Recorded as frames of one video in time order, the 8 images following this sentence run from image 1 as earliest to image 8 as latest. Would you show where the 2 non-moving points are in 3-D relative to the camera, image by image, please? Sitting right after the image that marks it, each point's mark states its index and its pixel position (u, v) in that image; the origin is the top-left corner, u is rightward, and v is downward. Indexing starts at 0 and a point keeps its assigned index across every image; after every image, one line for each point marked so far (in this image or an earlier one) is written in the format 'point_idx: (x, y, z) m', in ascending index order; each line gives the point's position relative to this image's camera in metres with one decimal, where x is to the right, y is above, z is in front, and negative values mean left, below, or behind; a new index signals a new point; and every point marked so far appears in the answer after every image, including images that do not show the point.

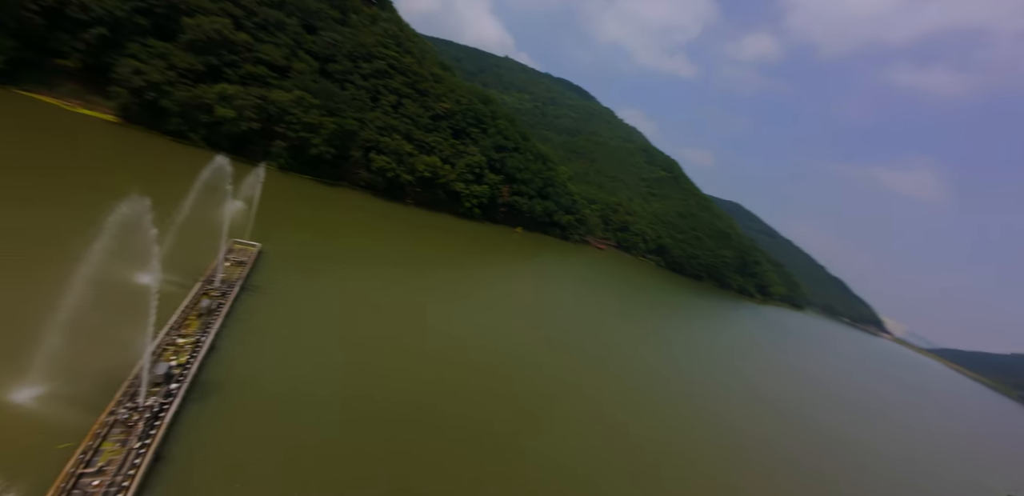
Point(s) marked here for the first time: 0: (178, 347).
0: (-10.5, -3.1, +11.1) m
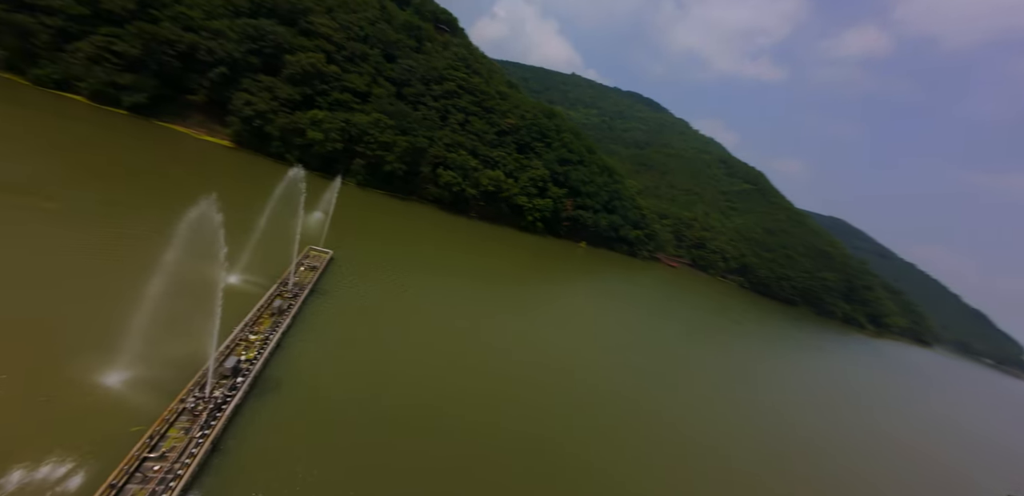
0: (-8.8, -3.2, +11.8) m
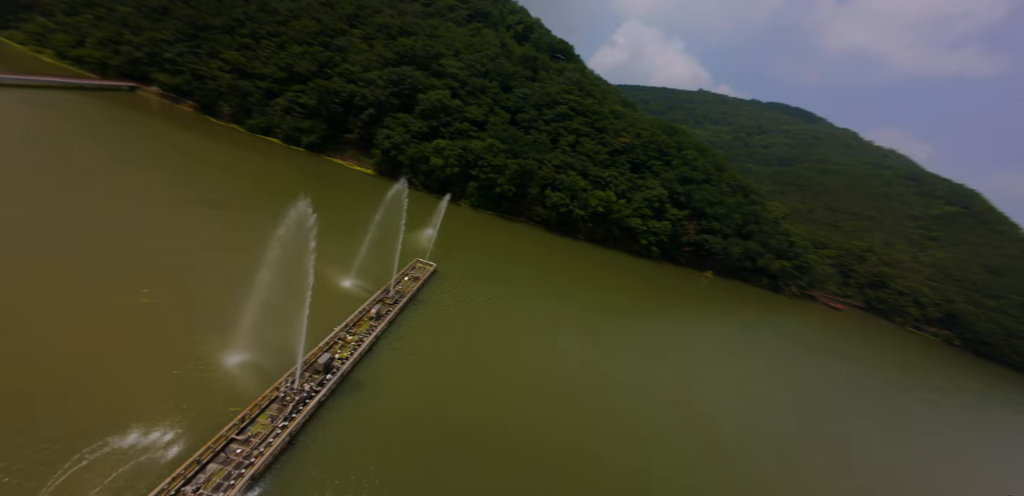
0: (-5.9, -3.4, +12.4) m
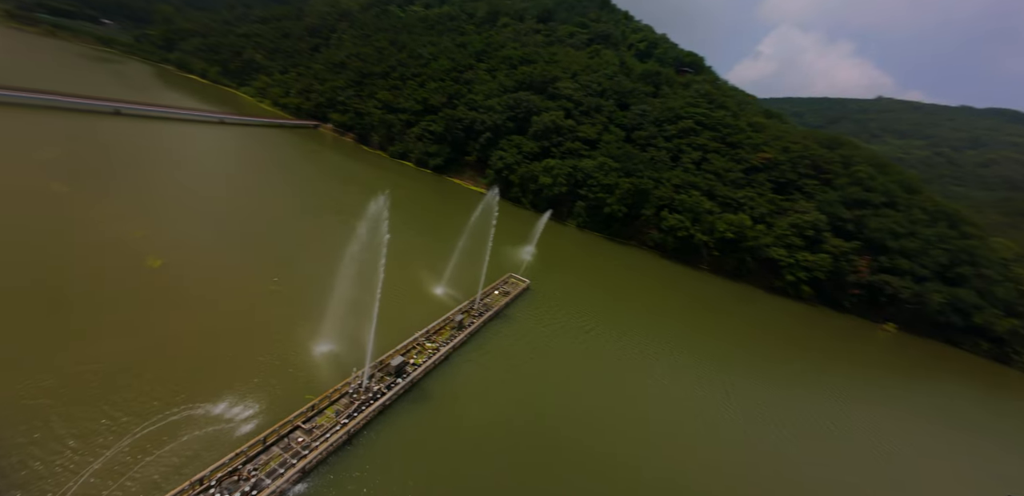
0: (-3.2, -3.5, +12.3) m
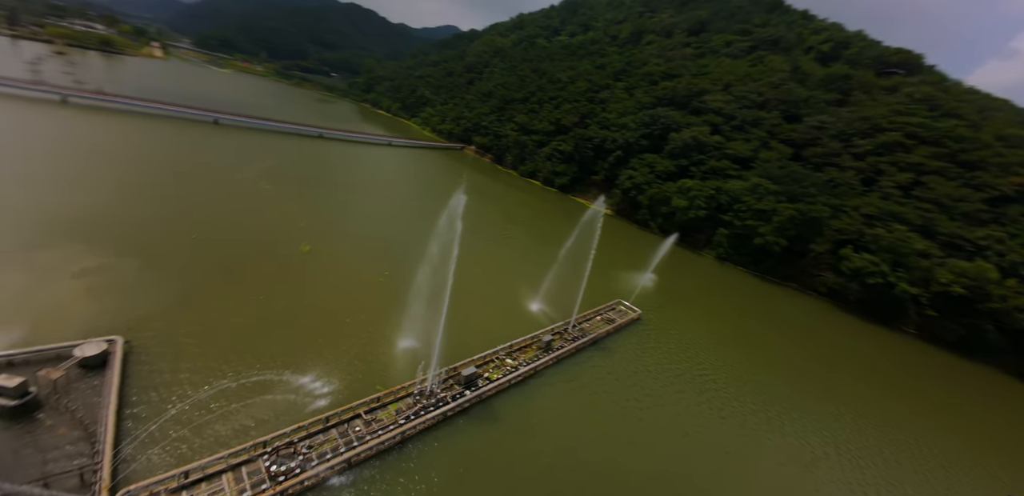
0: (-0.4, -3.8, +11.4) m
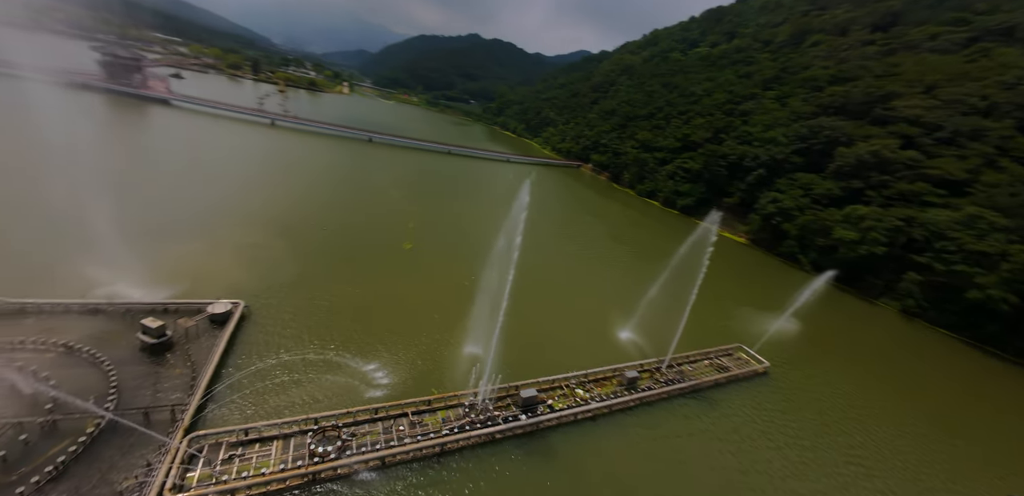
0: (+1.7, -4.1, +10.1) m
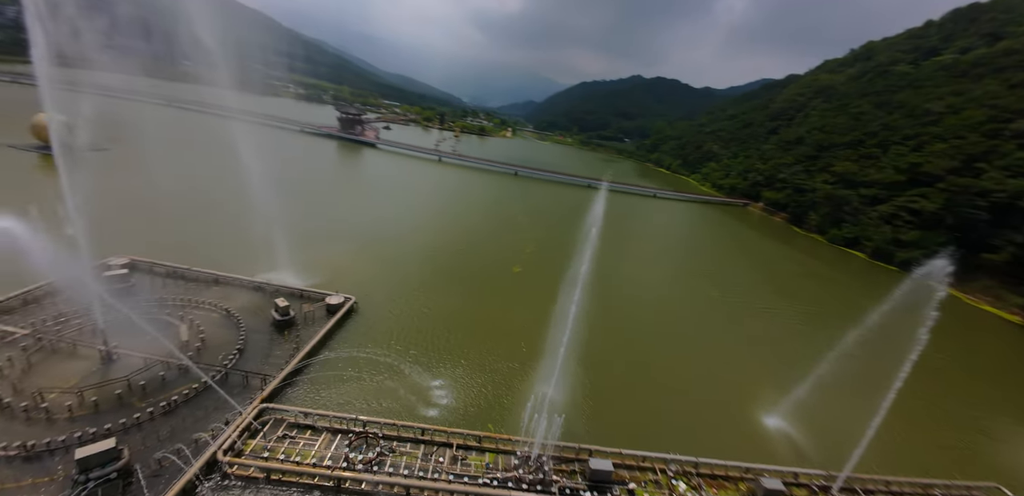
0: (+3.3, -4.9, +7.4) m
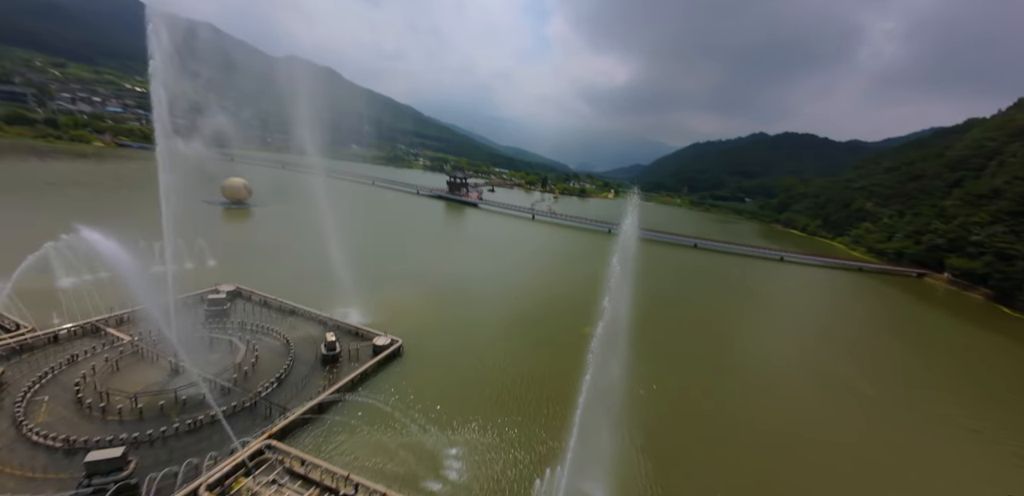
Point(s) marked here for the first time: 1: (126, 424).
0: (+3.3, -5.8, +4.6) m
1: (-6.9, -3.1, +6.3) m
